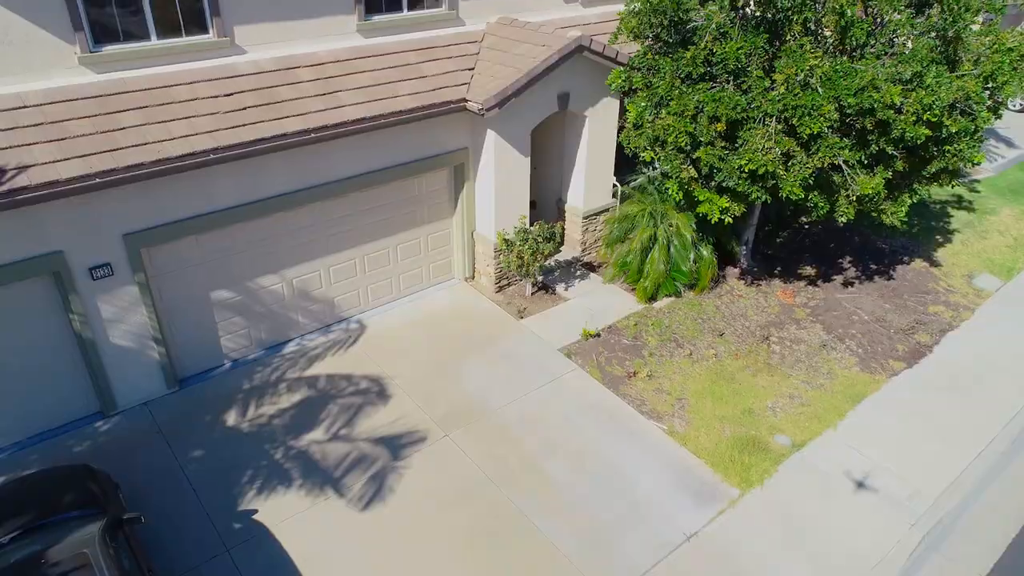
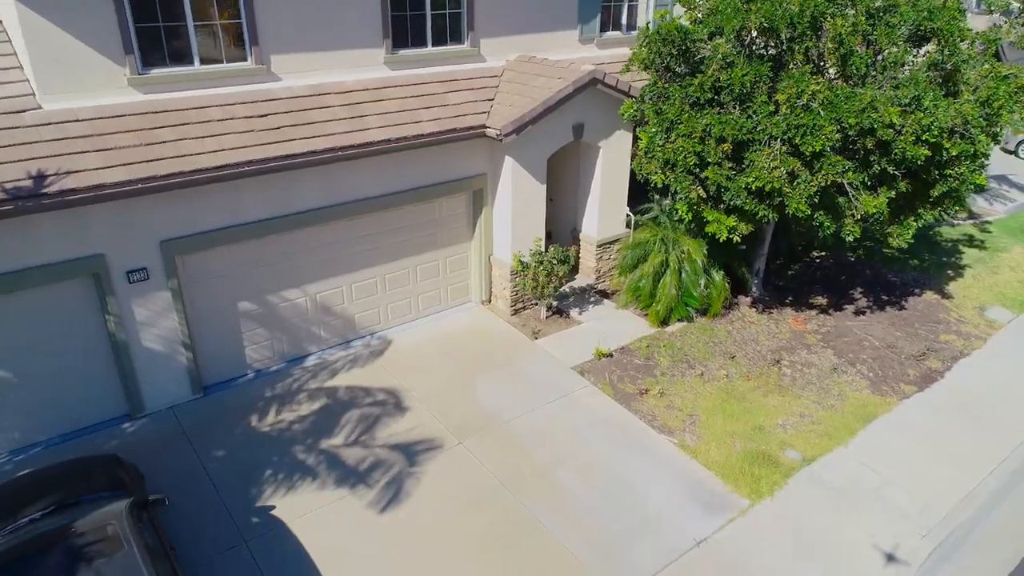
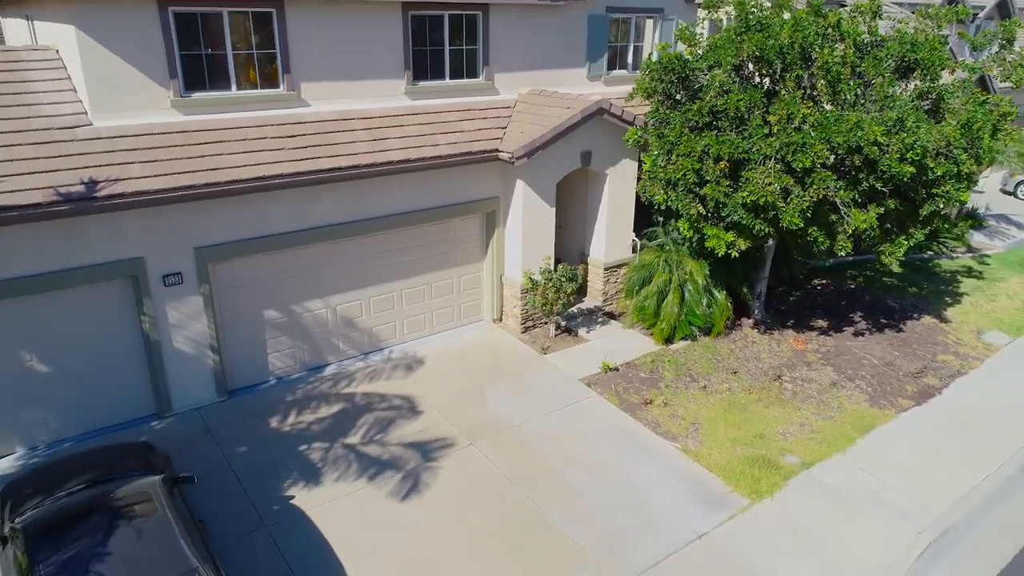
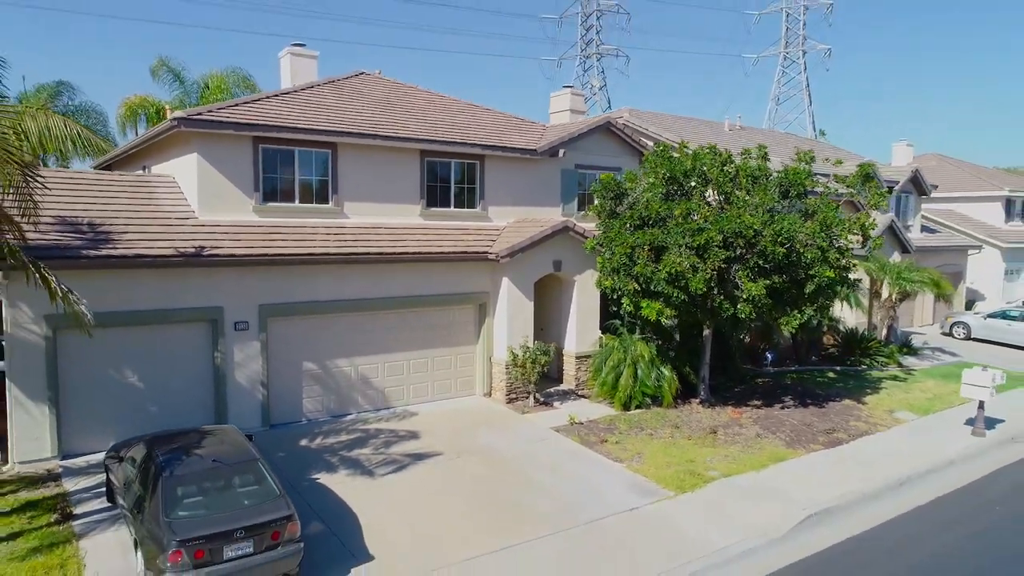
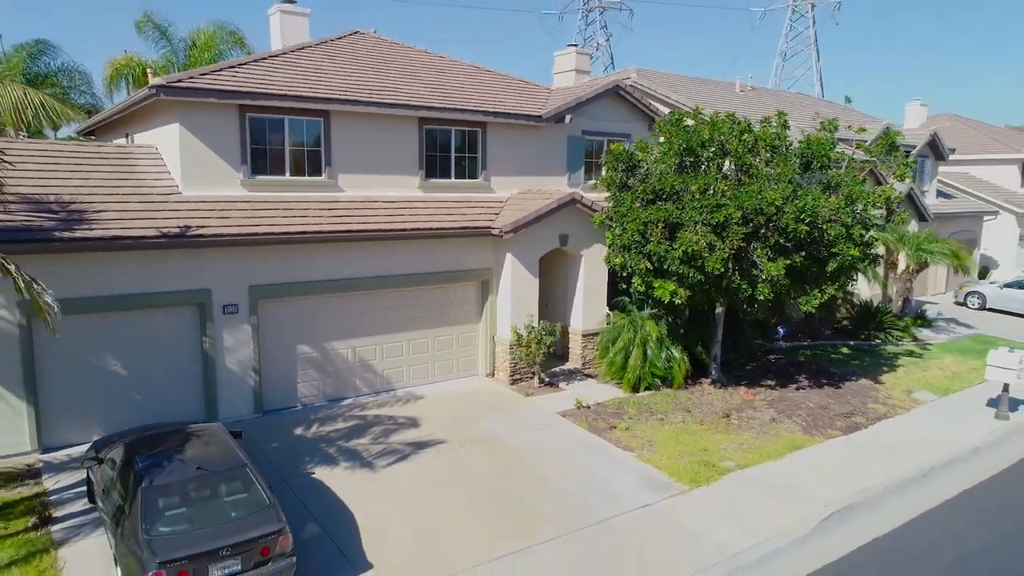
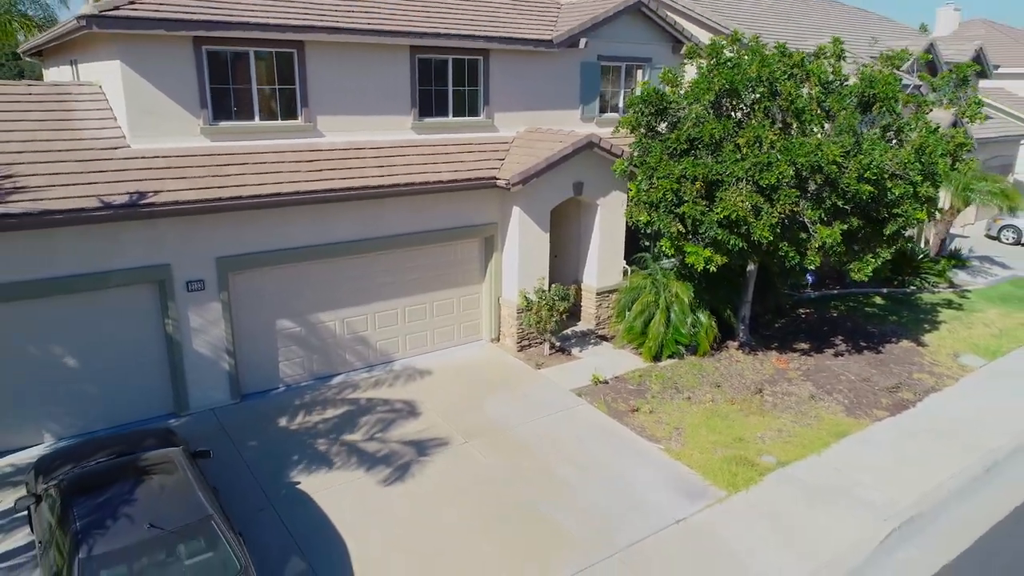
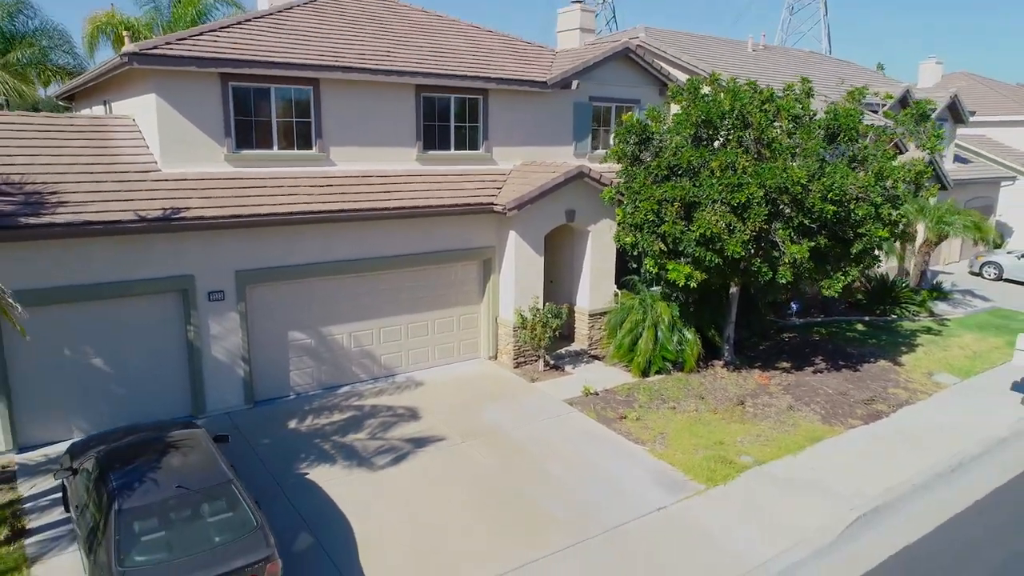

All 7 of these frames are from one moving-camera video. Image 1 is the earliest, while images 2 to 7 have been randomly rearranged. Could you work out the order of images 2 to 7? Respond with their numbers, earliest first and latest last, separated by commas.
2, 3, 6, 7, 5, 4
